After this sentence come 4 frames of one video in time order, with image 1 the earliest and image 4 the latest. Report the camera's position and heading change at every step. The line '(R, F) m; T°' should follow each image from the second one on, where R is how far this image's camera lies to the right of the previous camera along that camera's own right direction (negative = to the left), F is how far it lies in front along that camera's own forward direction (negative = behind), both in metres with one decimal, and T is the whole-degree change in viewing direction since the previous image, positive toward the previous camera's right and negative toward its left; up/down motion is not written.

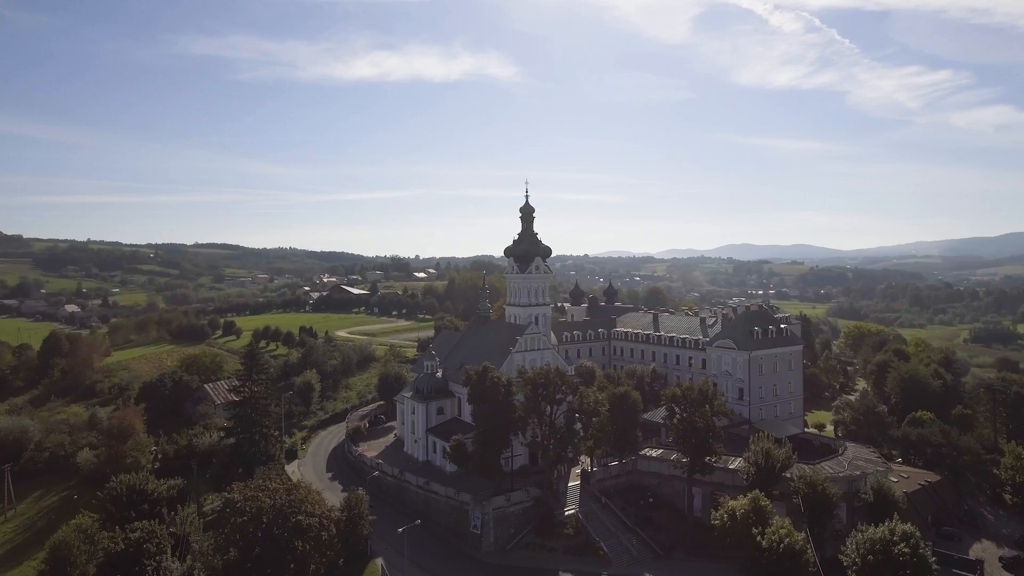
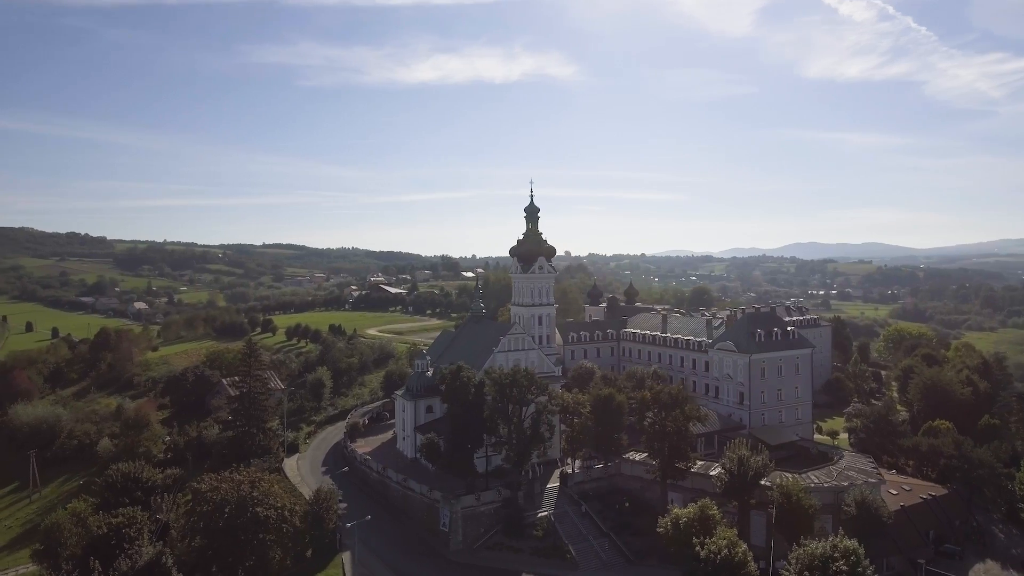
(+6.5, +0.3) m; -6°
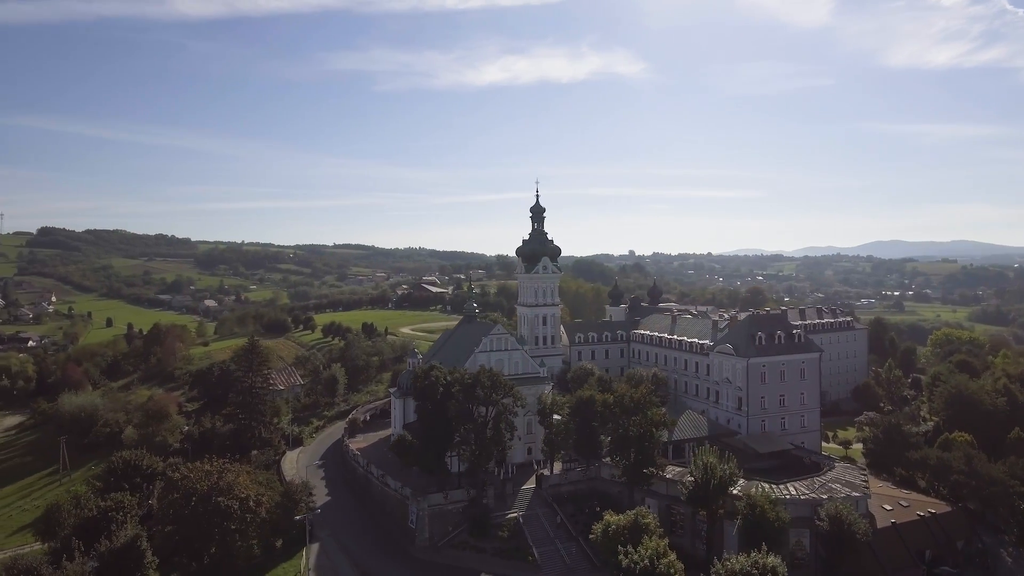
(+7.2, +0.5) m; -7°
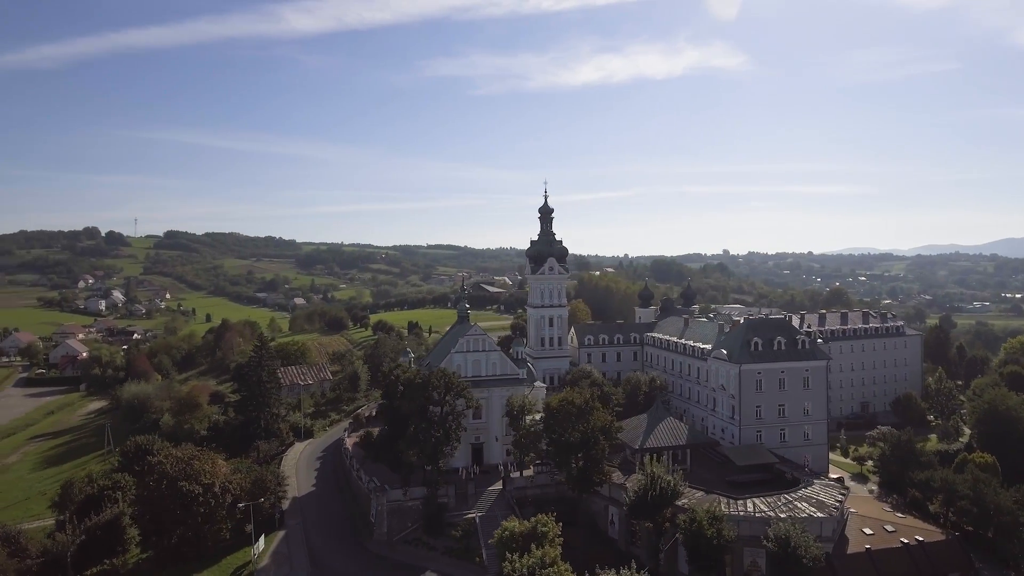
(+10.0, +1.0) m; -9°
